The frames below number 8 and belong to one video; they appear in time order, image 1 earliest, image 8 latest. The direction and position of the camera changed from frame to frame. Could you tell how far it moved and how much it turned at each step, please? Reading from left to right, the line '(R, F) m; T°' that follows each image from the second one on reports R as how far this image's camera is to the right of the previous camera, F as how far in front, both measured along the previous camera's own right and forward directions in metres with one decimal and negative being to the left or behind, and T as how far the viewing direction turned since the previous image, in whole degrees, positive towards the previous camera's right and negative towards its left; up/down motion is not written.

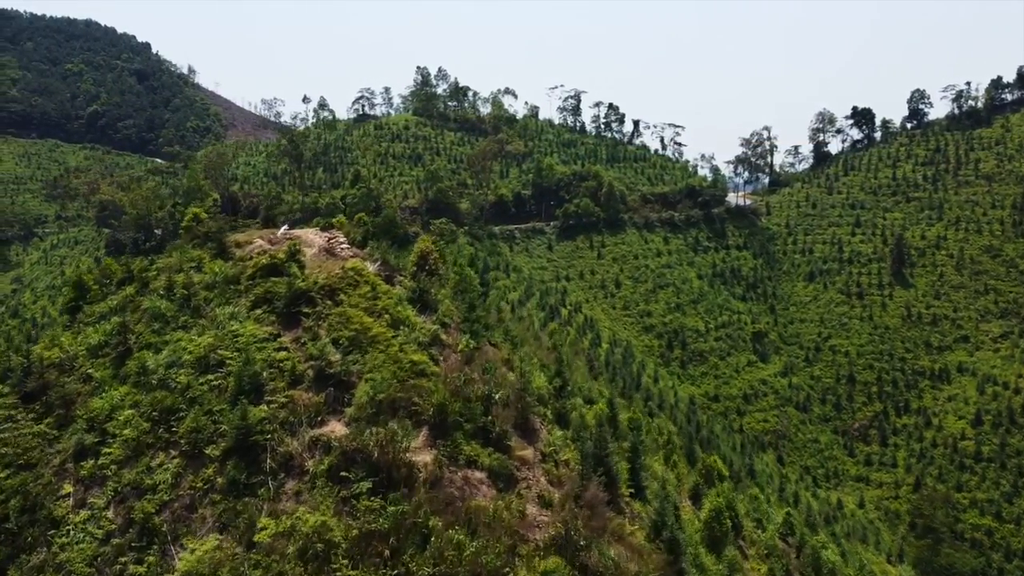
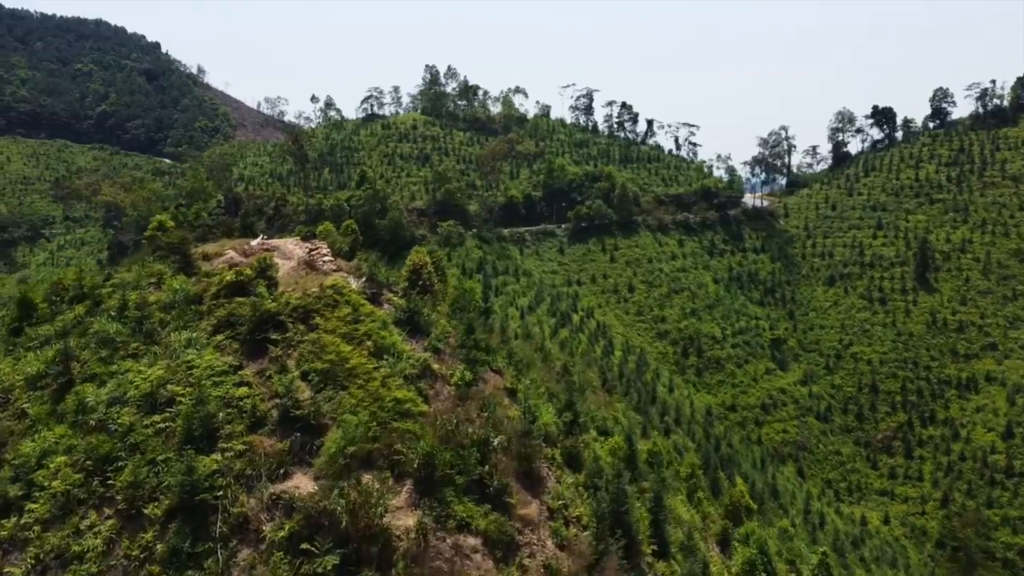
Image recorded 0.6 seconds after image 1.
(+0.1, +1.4) m; -1°
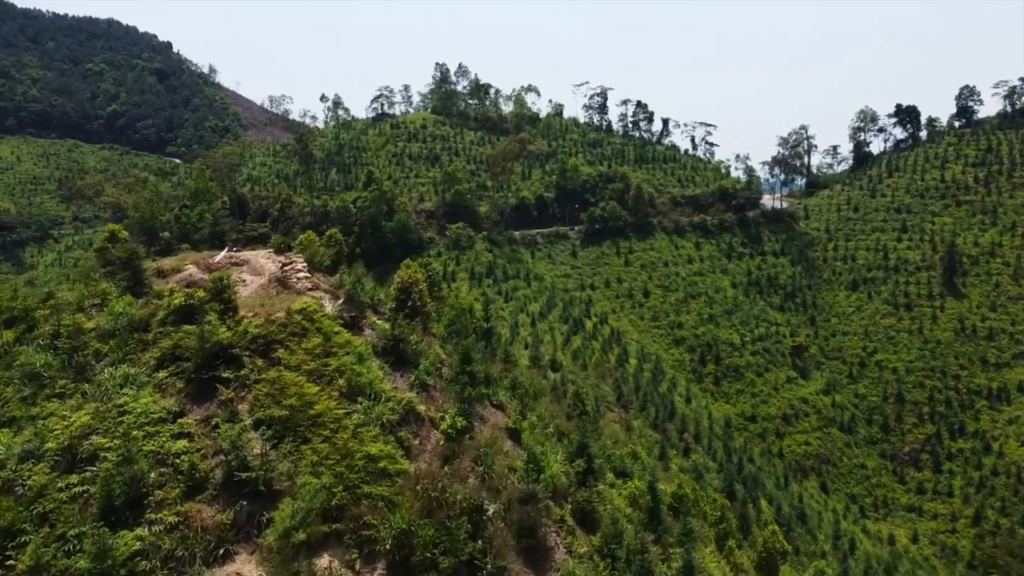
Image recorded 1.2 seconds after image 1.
(+0.1, +1.4) m; -1°
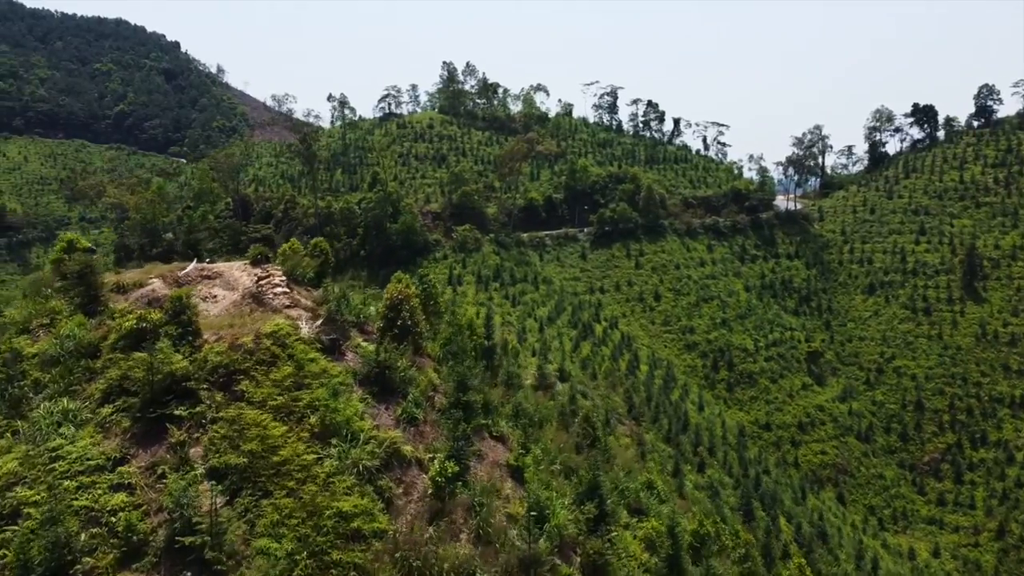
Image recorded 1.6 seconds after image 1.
(+0.1, +1.0) m; -1°
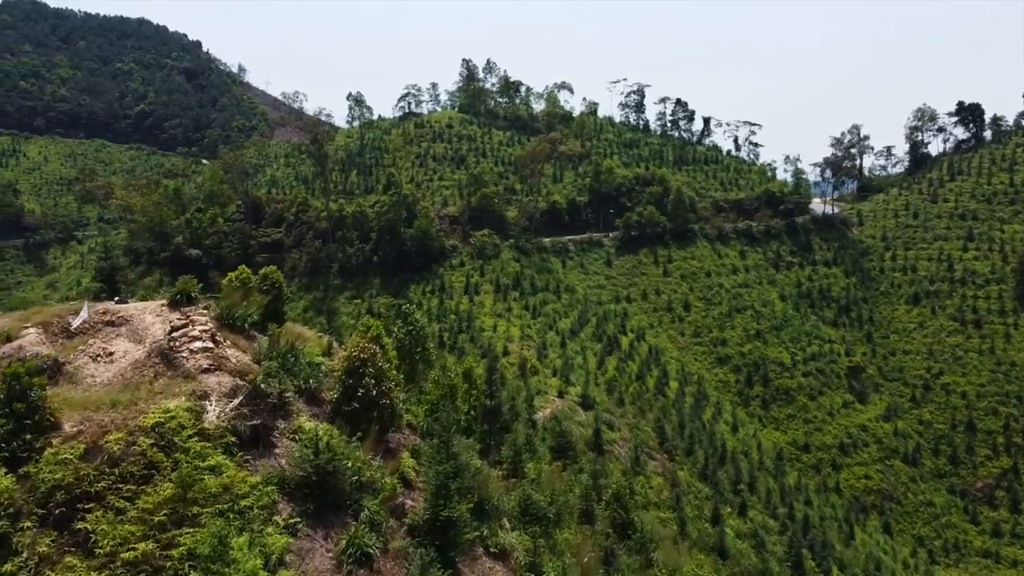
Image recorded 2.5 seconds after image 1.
(+0.1, +2.2) m; -2°
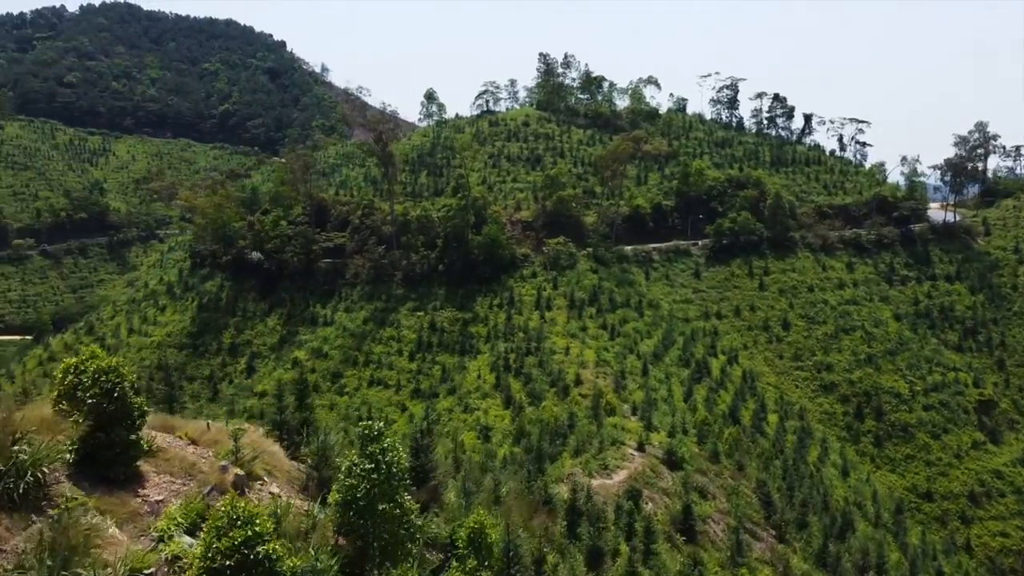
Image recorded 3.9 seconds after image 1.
(+0.2, +3.5) m; -6°
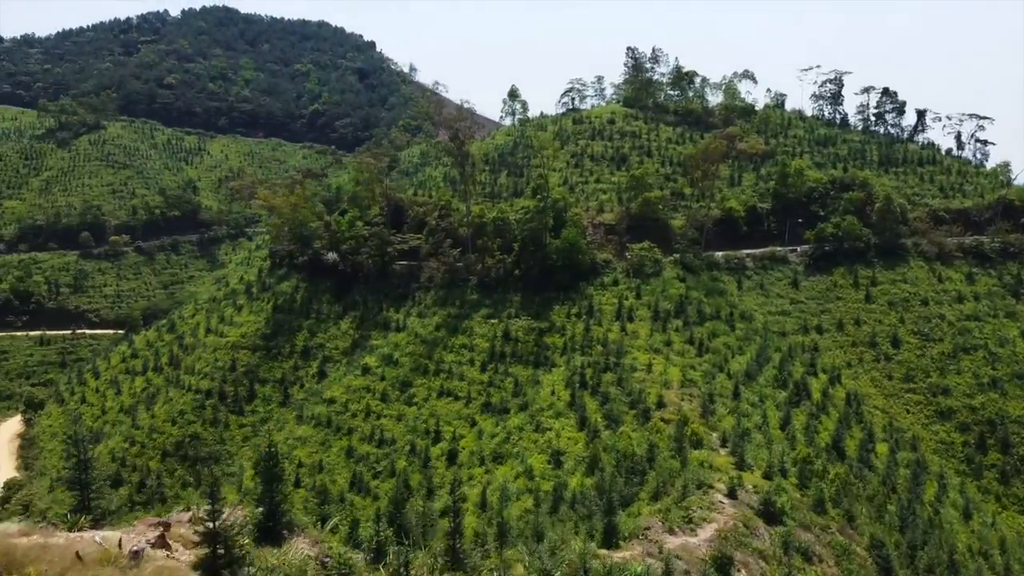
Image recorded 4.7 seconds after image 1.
(+0.2, +2.1) m; -6°
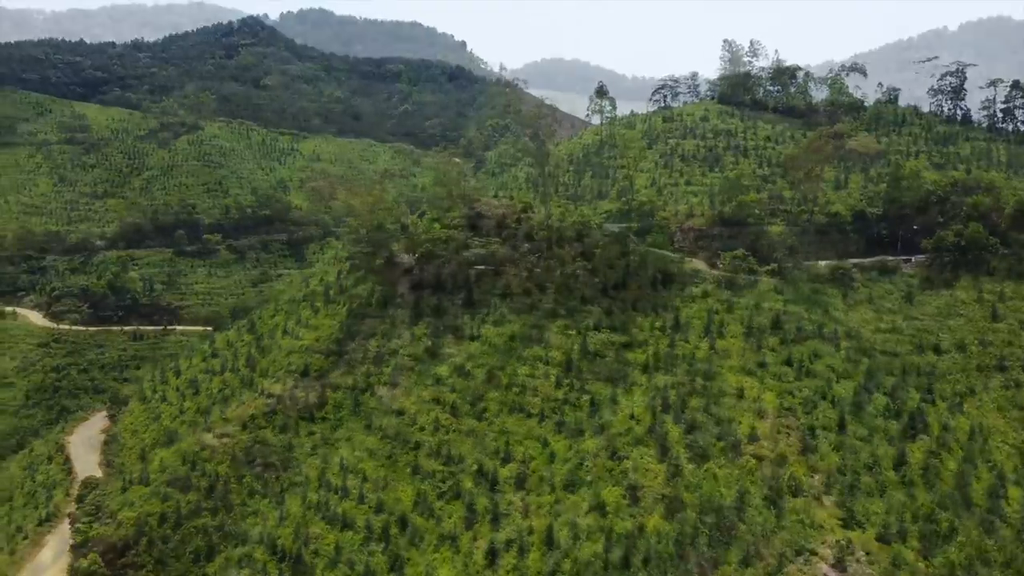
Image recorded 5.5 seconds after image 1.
(+0.4, +2.1) m; -6°
